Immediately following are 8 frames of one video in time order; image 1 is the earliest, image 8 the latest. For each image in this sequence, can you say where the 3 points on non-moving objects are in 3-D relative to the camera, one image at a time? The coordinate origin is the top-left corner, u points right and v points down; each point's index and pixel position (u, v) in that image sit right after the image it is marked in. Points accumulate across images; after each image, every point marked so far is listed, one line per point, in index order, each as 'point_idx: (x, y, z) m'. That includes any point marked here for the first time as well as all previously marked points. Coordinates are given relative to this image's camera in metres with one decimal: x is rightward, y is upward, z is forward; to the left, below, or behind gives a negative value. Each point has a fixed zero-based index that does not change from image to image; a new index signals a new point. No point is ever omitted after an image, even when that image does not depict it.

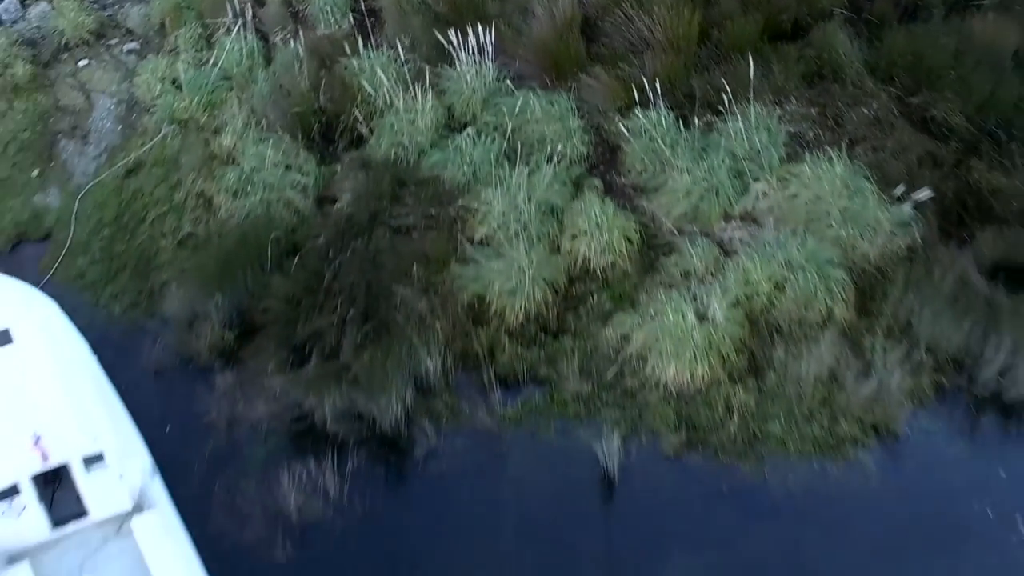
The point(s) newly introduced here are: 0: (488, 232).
0: (-0.1, +0.2, +4.5) m
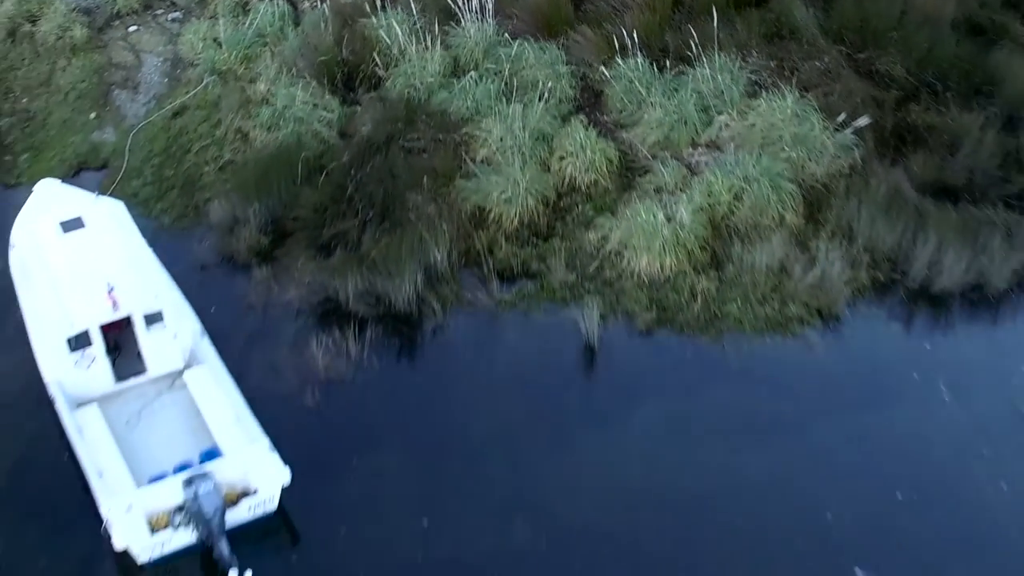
0: (-0.1, +0.5, +5.2) m
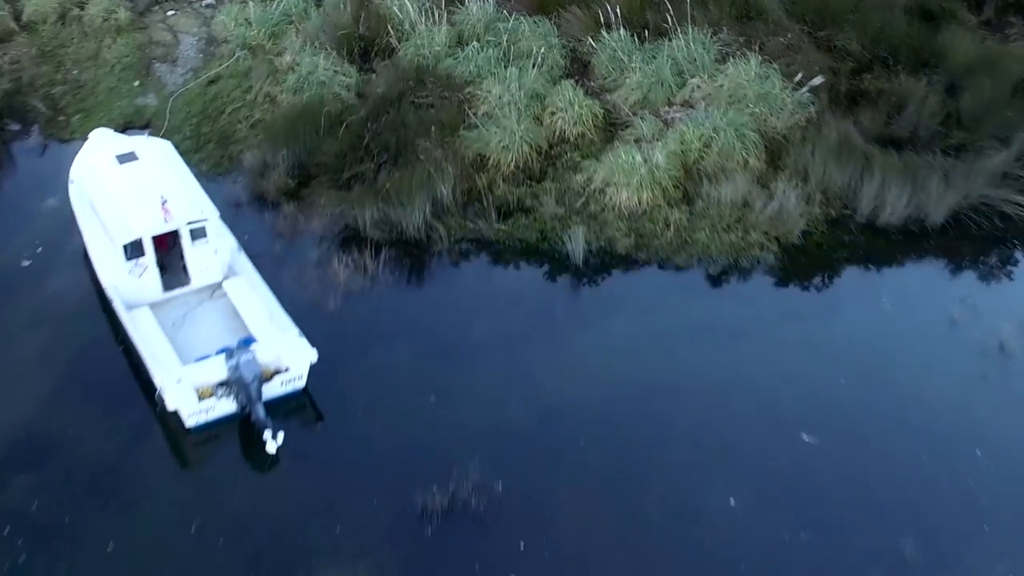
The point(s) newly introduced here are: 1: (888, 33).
0: (-0.1, +0.8, +5.9) m
1: (+1.8, +1.2, +6.5) m
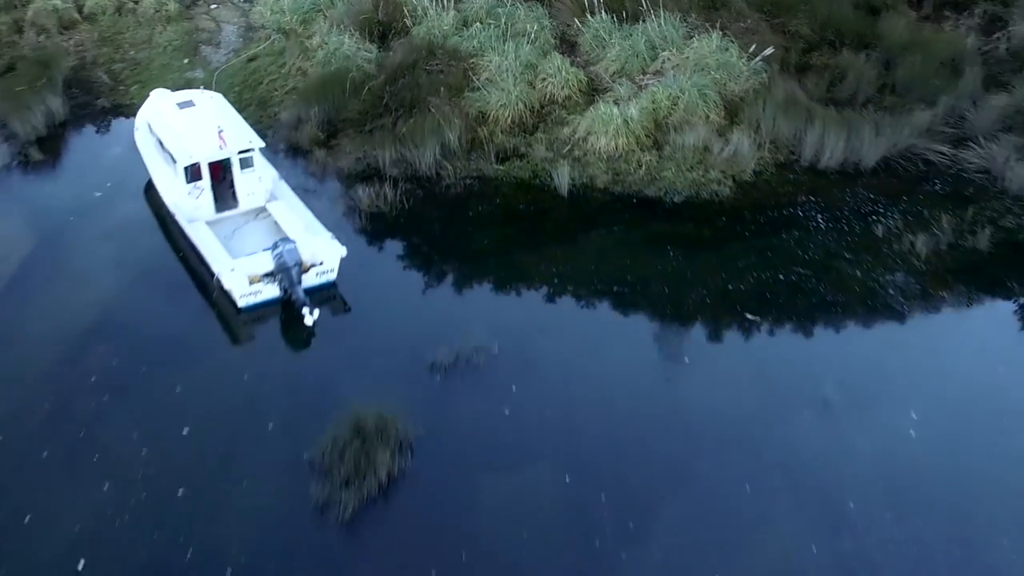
0: (-0.1, +1.1, +6.9) m
1: (+1.8, +1.5, +7.5) m
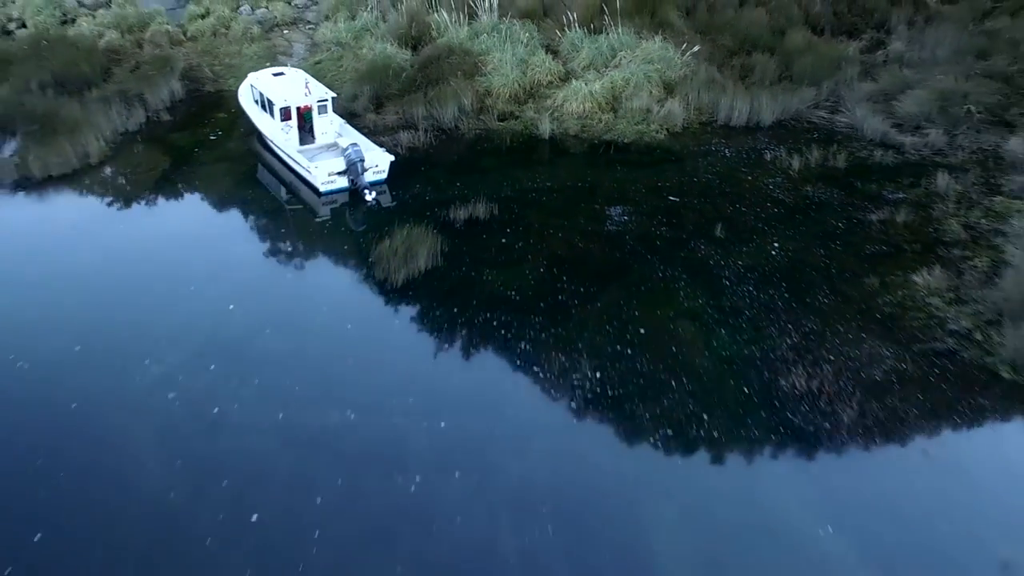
0: (-0.1, +1.6, +9.5) m
1: (+1.8, +1.9, +10.1) m
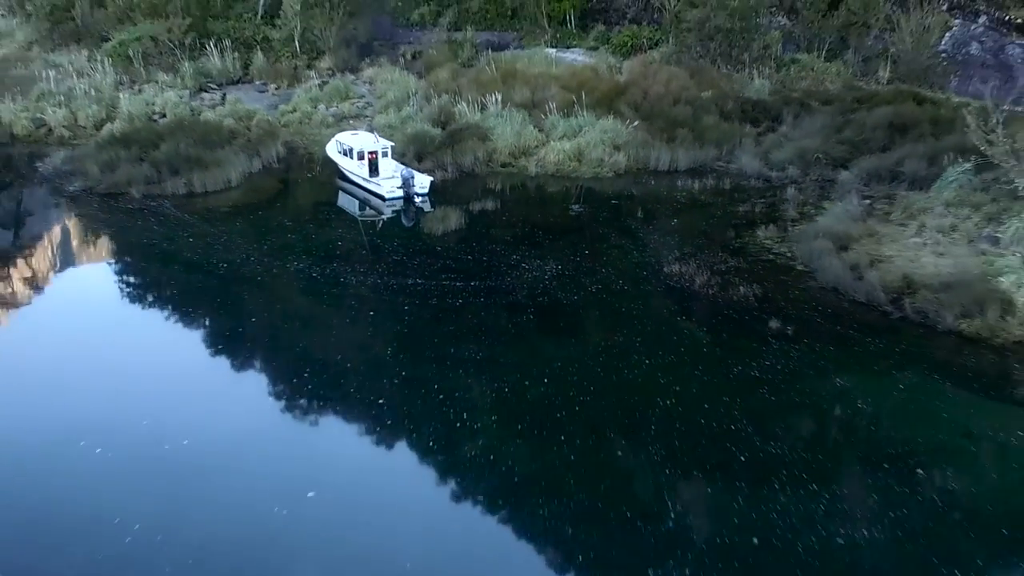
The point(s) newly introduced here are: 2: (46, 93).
0: (-0.1, +1.6, +13.8) m
1: (+1.8, +1.8, +14.5) m
2: (-5.5, +2.3, +15.8) m
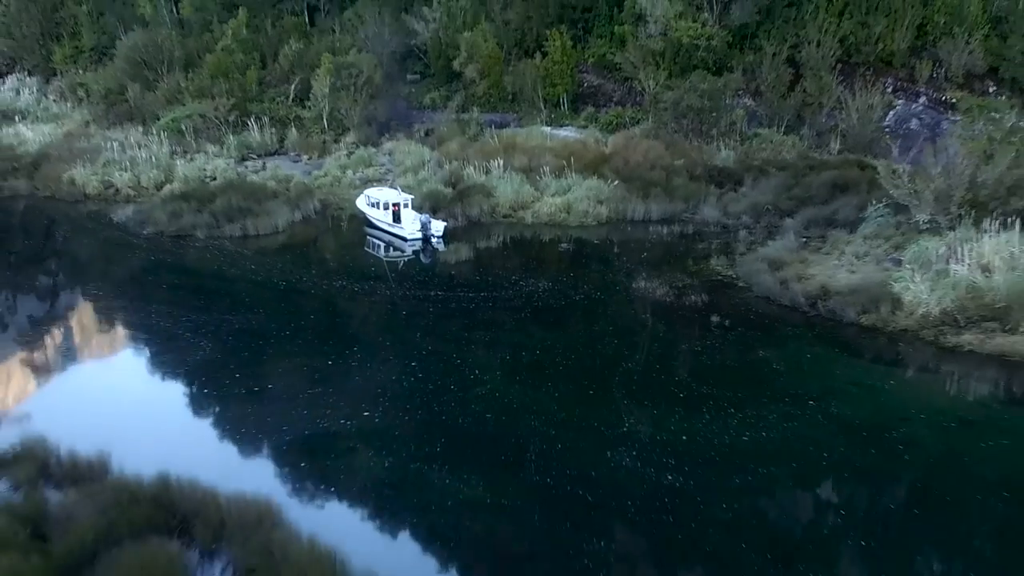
0: (-0.2, +1.2, +16.3) m
1: (+1.8, +1.4, +17.0) m
2: (-5.5, +1.7, +18.4) m
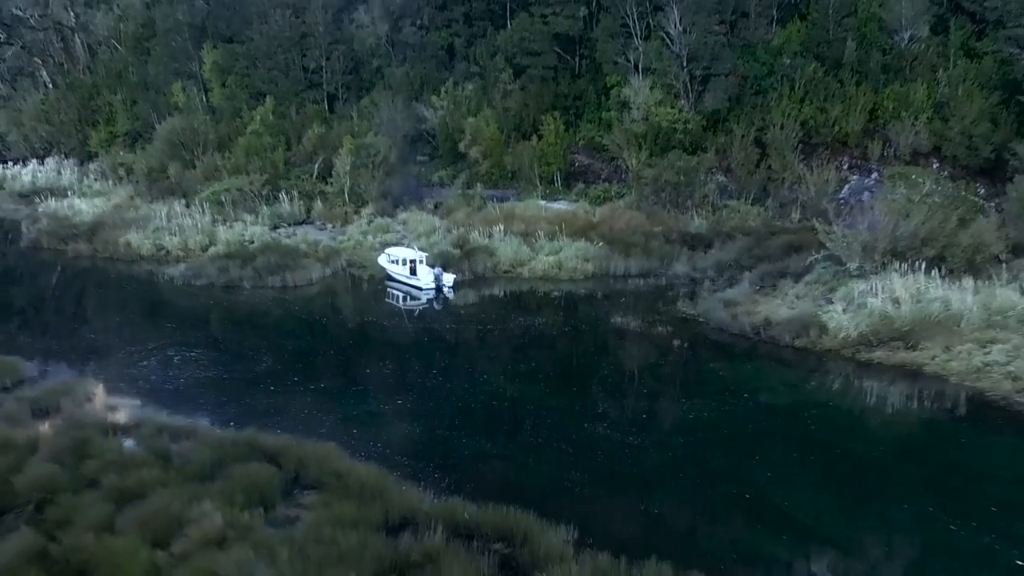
0: (-0.2, +0.5, +18.9) m
1: (+1.8, +0.7, +19.6) m
2: (-5.5, +1.0, +21.1) m
